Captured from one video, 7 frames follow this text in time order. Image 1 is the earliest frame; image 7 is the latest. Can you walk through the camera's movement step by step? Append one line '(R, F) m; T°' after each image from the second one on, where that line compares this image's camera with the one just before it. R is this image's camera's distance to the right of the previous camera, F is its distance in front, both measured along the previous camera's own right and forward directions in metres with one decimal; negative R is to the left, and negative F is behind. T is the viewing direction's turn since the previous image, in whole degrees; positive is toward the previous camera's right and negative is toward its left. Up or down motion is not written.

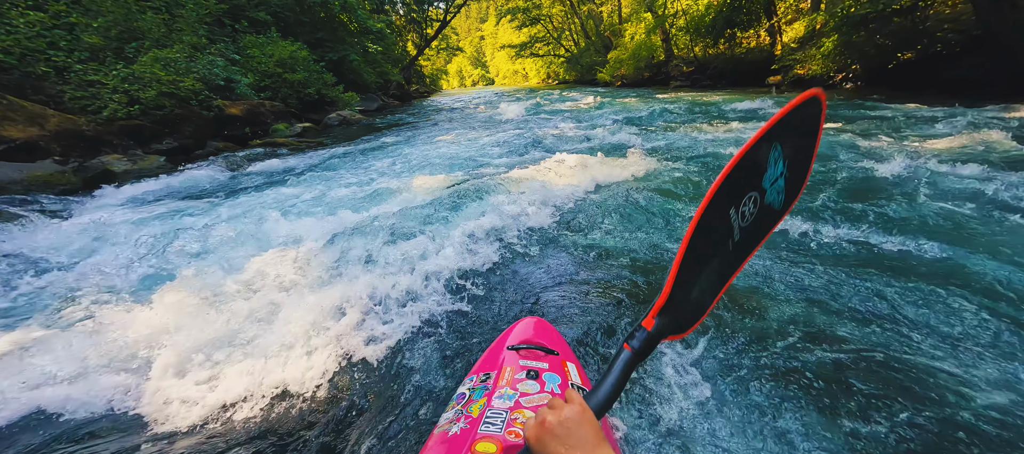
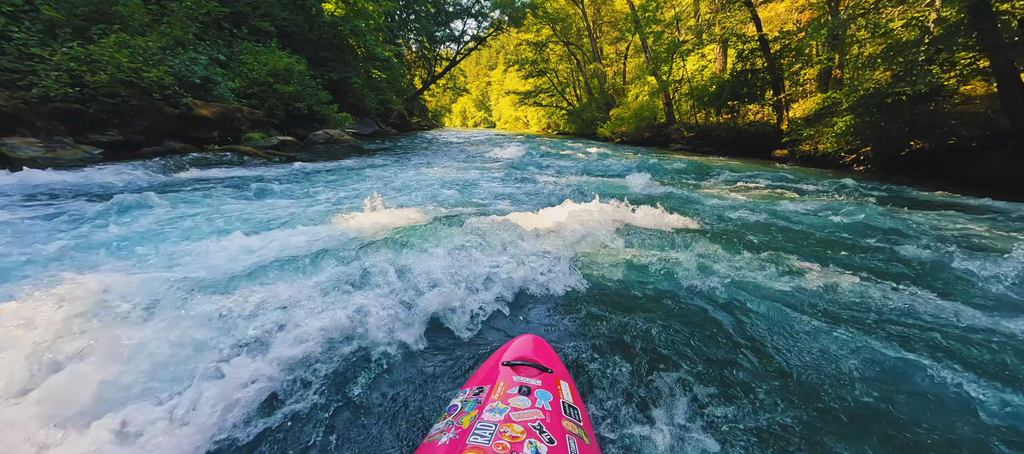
(0.0, +0.7) m; +2°
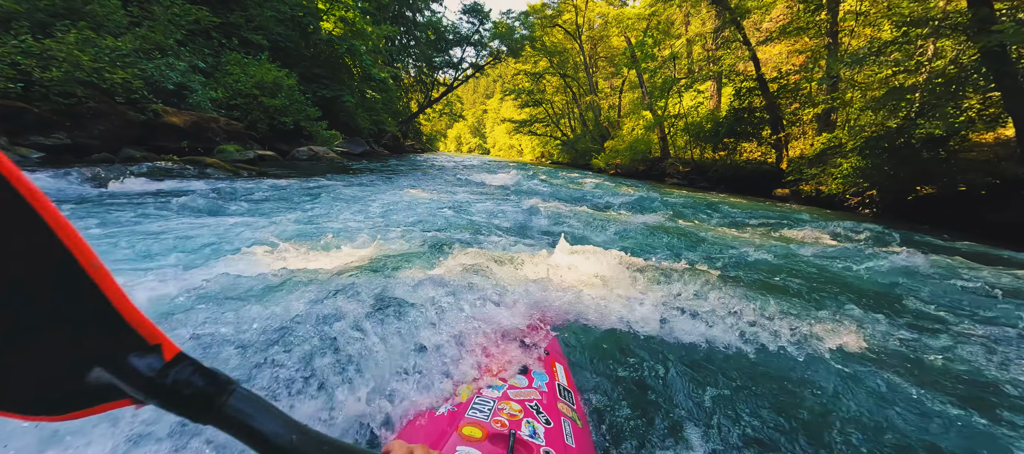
(0.0, +0.5) m; +1°
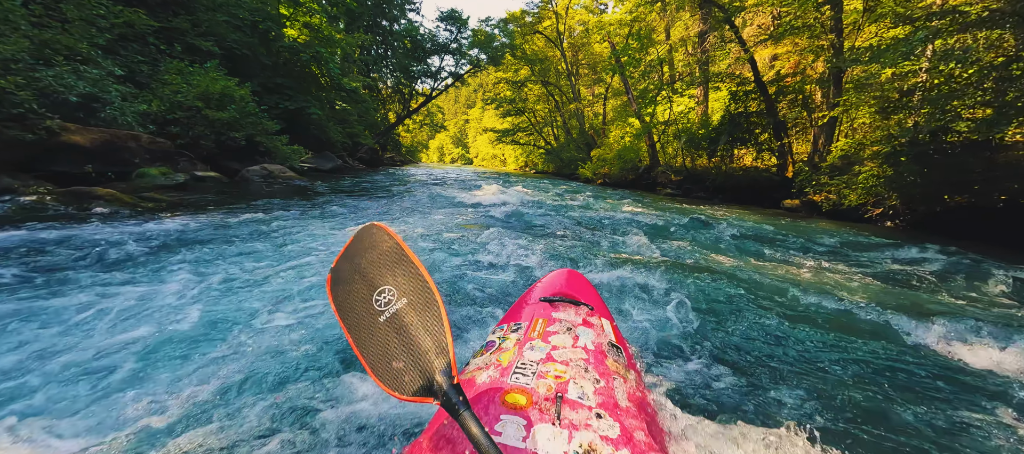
(0.0, +1.0) m; +2°
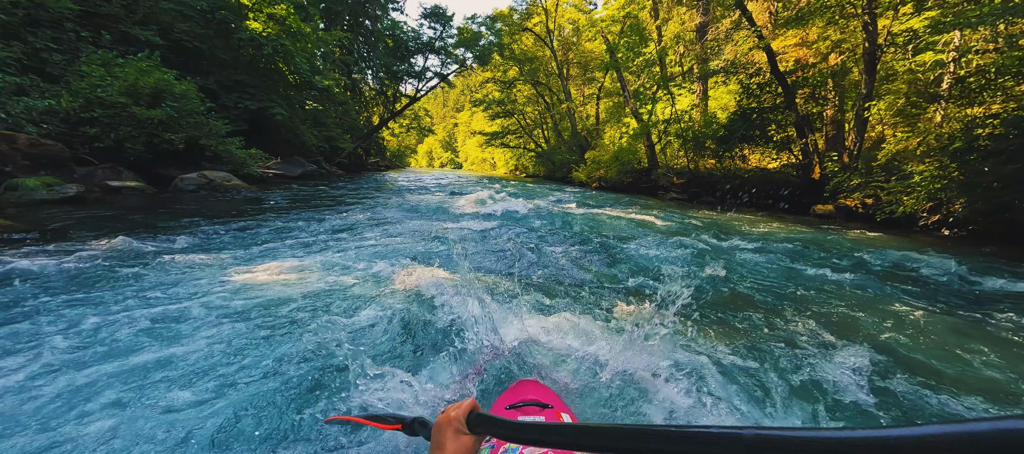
(0.0, +1.1) m; +1°
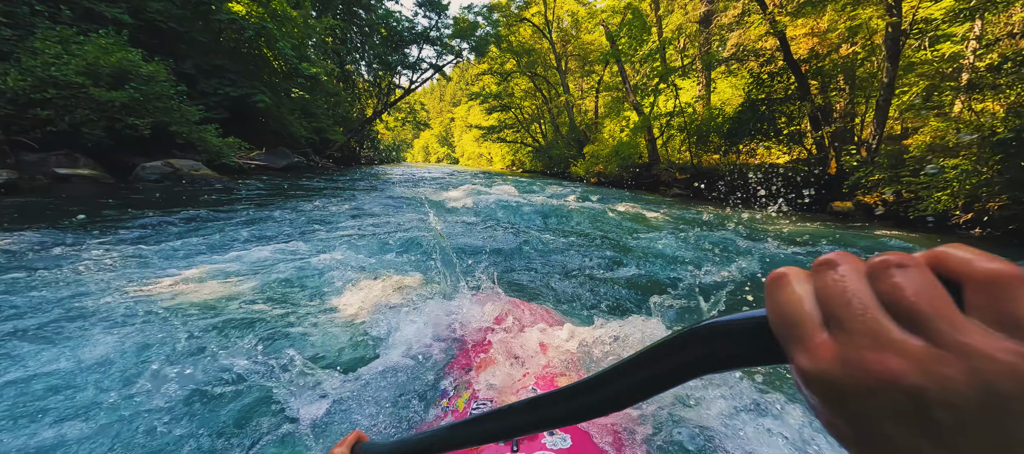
(0.0, +0.5) m; +1°
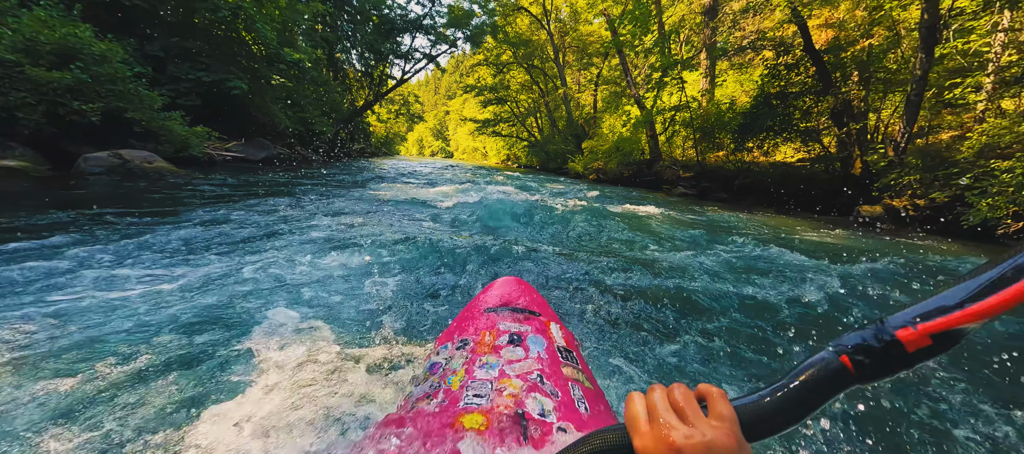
(0.0, +0.6) m; +1°
